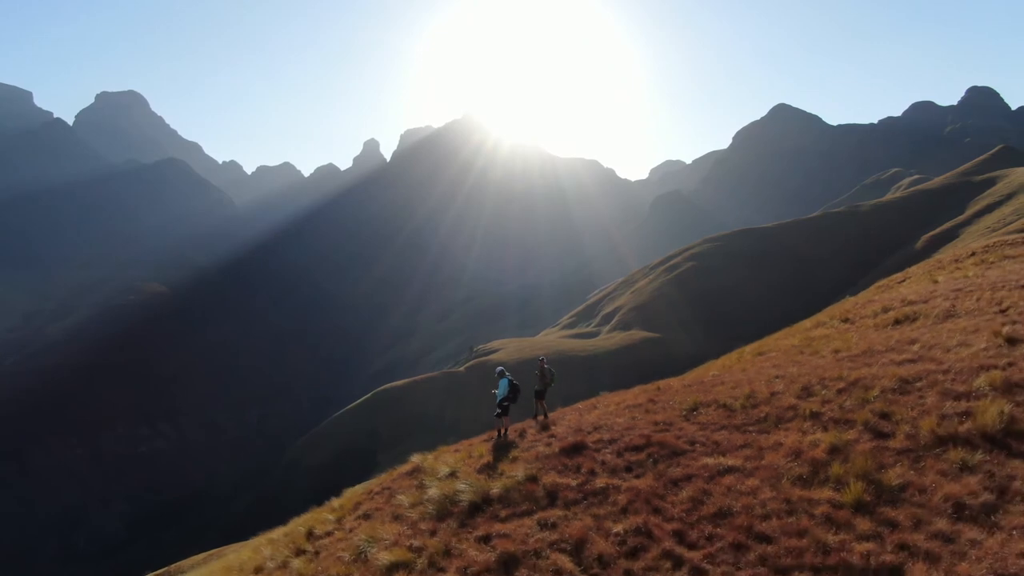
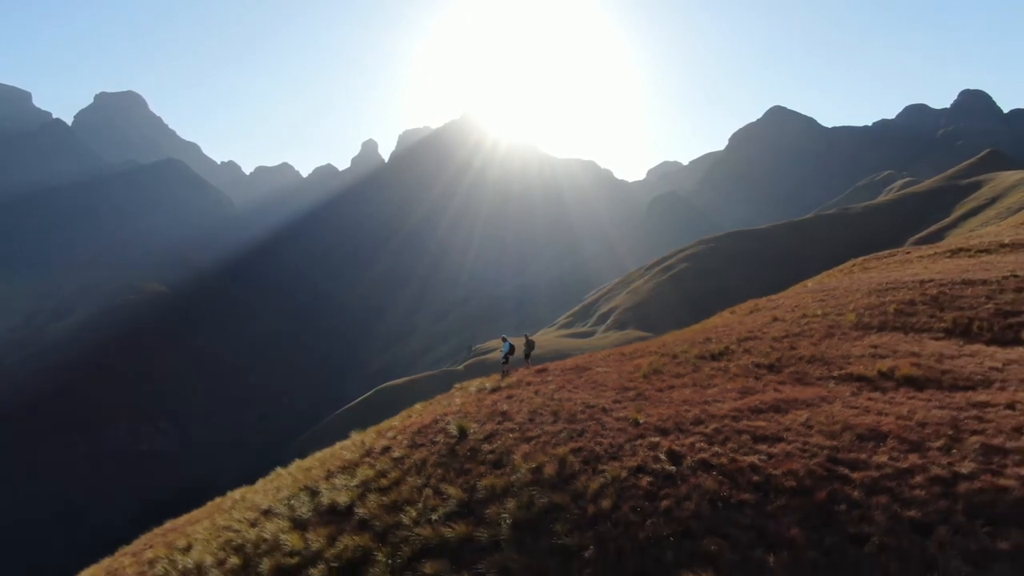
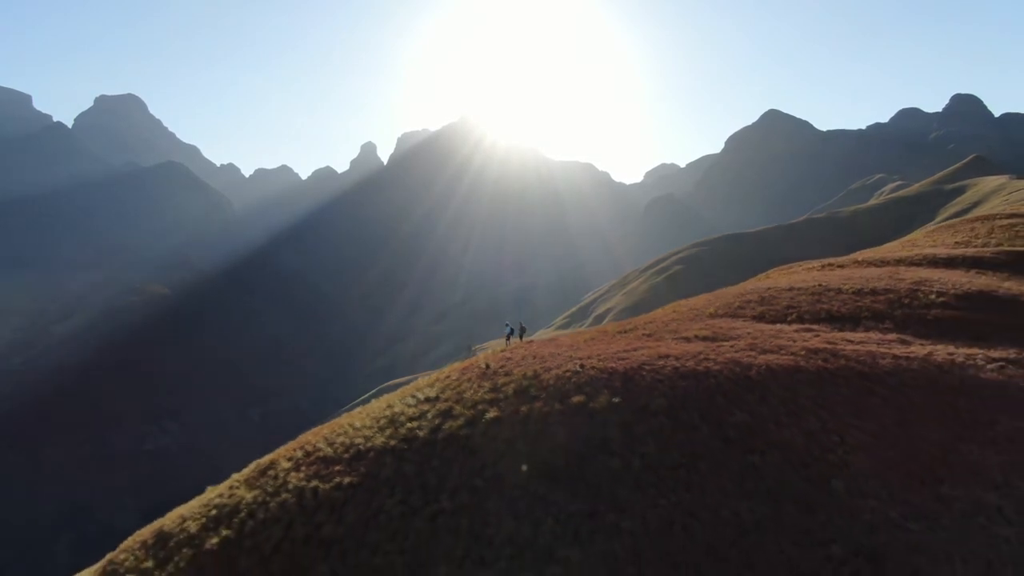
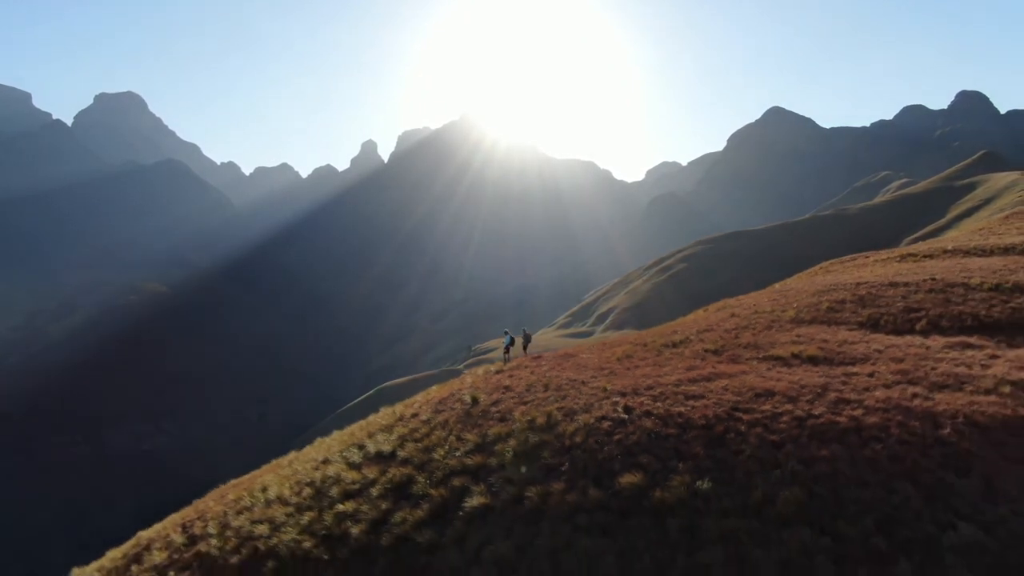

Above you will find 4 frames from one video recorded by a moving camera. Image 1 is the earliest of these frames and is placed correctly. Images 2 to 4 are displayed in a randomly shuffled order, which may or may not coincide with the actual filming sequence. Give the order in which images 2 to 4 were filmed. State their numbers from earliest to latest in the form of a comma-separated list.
2, 4, 3
